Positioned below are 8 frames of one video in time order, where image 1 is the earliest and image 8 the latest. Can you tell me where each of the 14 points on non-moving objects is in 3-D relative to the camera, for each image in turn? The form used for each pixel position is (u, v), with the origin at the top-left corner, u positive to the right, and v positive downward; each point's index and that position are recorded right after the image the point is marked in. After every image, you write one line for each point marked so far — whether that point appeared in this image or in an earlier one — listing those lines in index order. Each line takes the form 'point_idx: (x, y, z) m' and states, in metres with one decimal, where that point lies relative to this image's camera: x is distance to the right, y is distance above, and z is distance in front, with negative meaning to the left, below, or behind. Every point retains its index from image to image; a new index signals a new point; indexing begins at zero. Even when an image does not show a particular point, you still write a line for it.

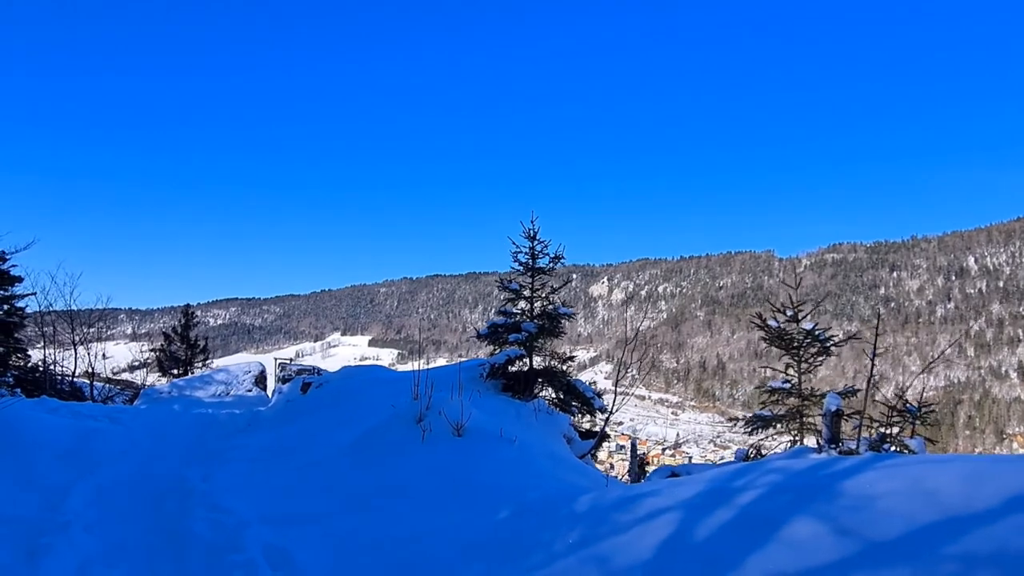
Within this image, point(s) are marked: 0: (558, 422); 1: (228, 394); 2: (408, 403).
0: (+0.4, -1.2, +6.6) m
1: (-4.6, -1.7, +12.0) m
2: (-0.8, -1.0, +6.3) m
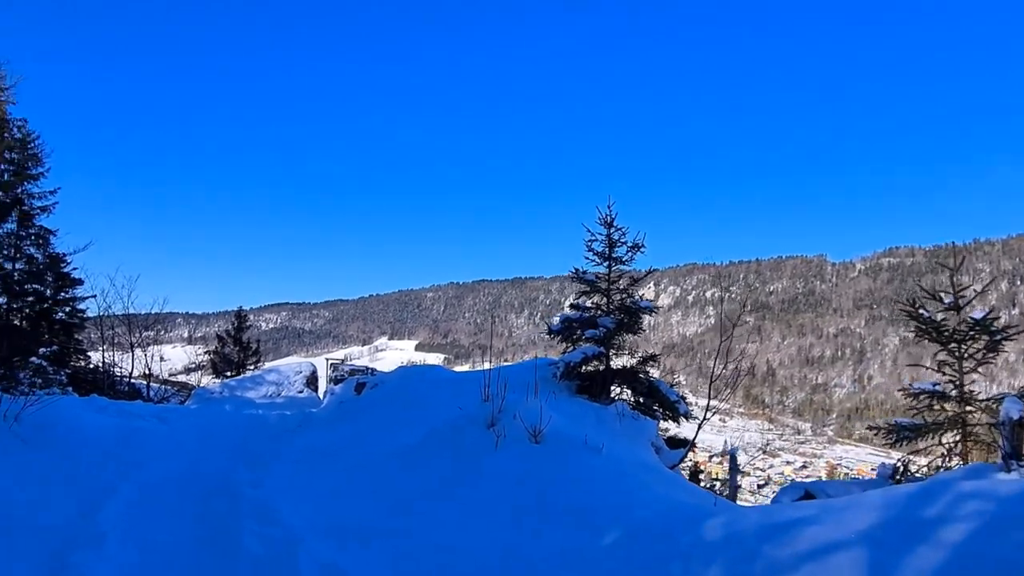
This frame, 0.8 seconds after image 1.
0: (+1.1, -1.1, +6.0) m
1: (-3.6, -1.7, +11.7) m
2: (-0.2, -0.9, +5.7) m
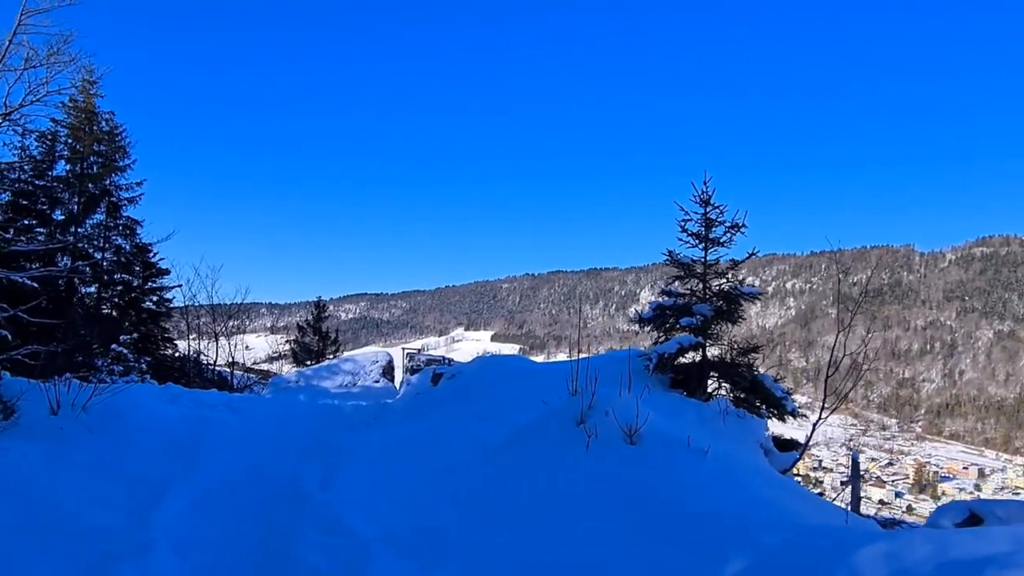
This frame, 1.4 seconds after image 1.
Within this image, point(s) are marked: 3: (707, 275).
0: (+1.7, -1.0, +5.2) m
1: (-2.4, -1.5, +11.4) m
2: (+0.4, -0.8, +5.1) m
3: (+1.8, +0.1, +6.7) m
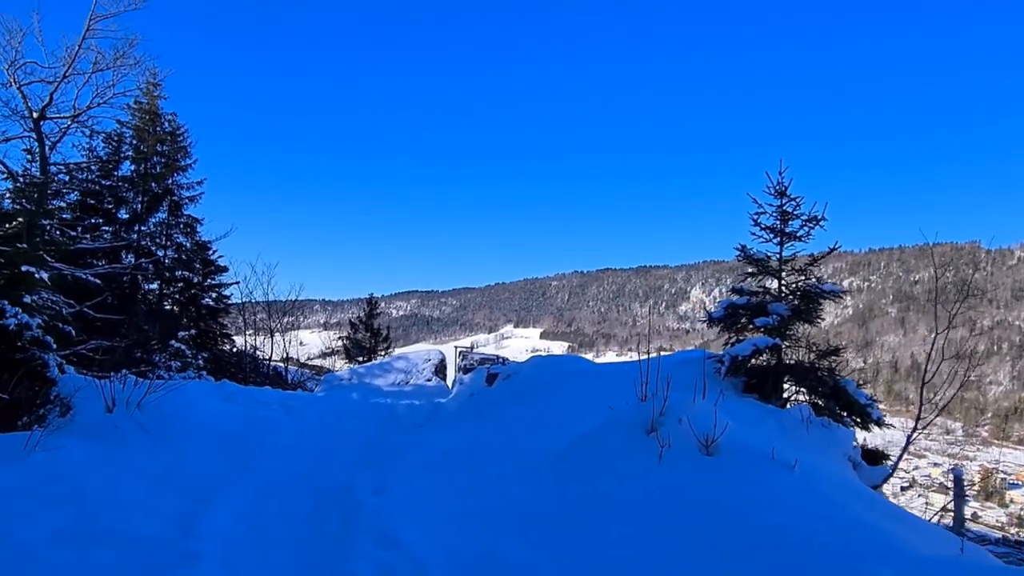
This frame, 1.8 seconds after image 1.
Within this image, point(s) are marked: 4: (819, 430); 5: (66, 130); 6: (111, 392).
0: (+2.1, -1.0, +4.9) m
1: (-1.6, -1.4, +11.3) m
2: (+0.8, -0.8, +4.9) m
3: (+2.3, +0.1, +6.3) m
4: (+2.1, -1.0, +5.1) m
5: (-9.1, +3.2, +15.3) m
6: (-3.0, -0.8, +5.5) m
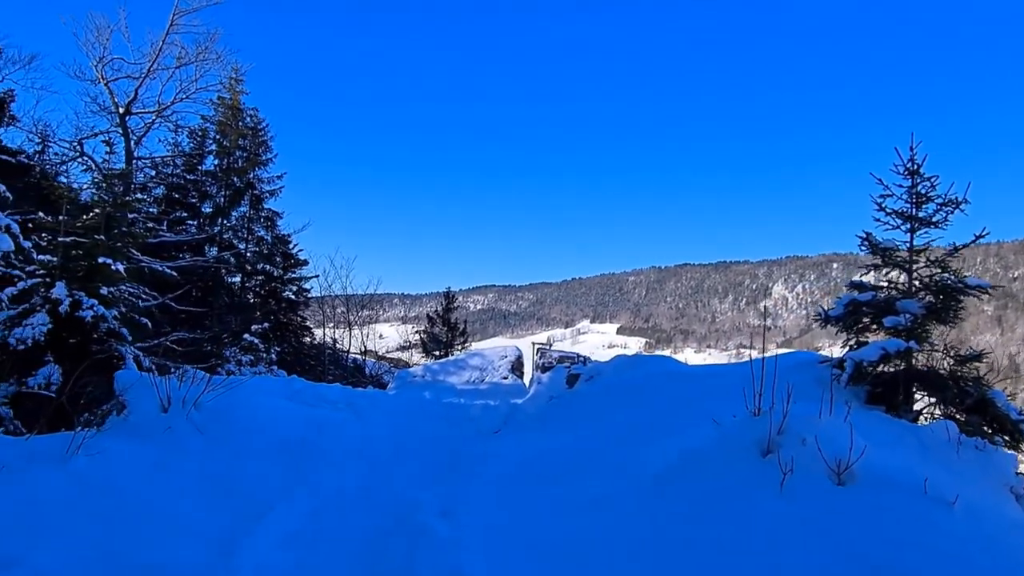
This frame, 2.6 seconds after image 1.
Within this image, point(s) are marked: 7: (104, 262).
0: (+2.6, -1.0, +4.0) m
1: (-0.4, -1.3, +10.7) m
2: (+1.3, -0.7, +4.1) m
3: (+2.9, +0.2, +5.4) m
4: (+2.6, -0.9, +4.2) m
5: (-7.5, +3.4, +15.5) m
6: (-2.4, -0.7, +5.2) m
7: (-4.6, +0.3, +8.3) m
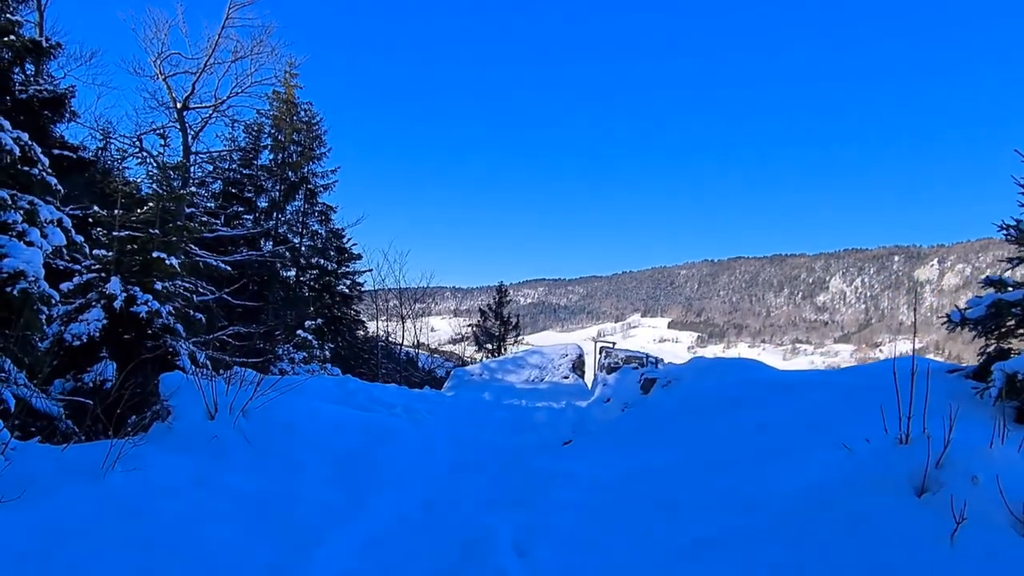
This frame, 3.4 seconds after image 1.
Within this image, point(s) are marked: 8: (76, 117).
0: (+3.0, -1.0, +3.3) m
1: (+0.4, -1.3, +10.2) m
2: (+1.7, -0.7, +3.5) m
3: (+3.4, +0.2, +4.7) m
4: (+3.0, -0.9, +3.6) m
5: (-6.3, +3.5, +15.4) m
6: (-1.9, -0.7, +4.8) m
7: (-3.9, +0.4, +8.1) m
8: (-7.9, +3.1, +13.5) m
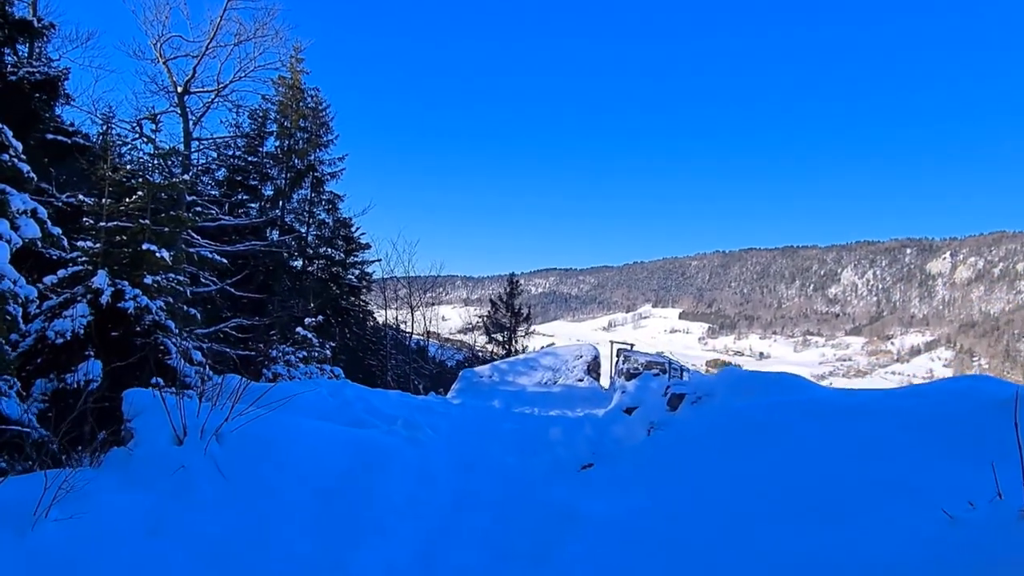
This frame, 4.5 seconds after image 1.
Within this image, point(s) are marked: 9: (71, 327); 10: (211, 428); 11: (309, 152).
0: (+3.0, -1.0, +2.7) m
1: (+0.6, -1.2, +9.6) m
2: (+1.7, -0.8, +2.9) m
3: (+3.4, +0.1, +4.0) m
4: (+3.1, -1.0, +2.9) m
5: (-6.0, +3.7, +14.9) m
6: (-1.9, -0.7, +4.2) m
7: (-3.7, +0.4, +7.5) m
8: (-7.7, +3.2, +12.9) m
9: (-3.9, -0.4, +6.6) m
10: (-1.7, -0.8, +4.3) m
11: (-5.5, +3.6, +19.9) m
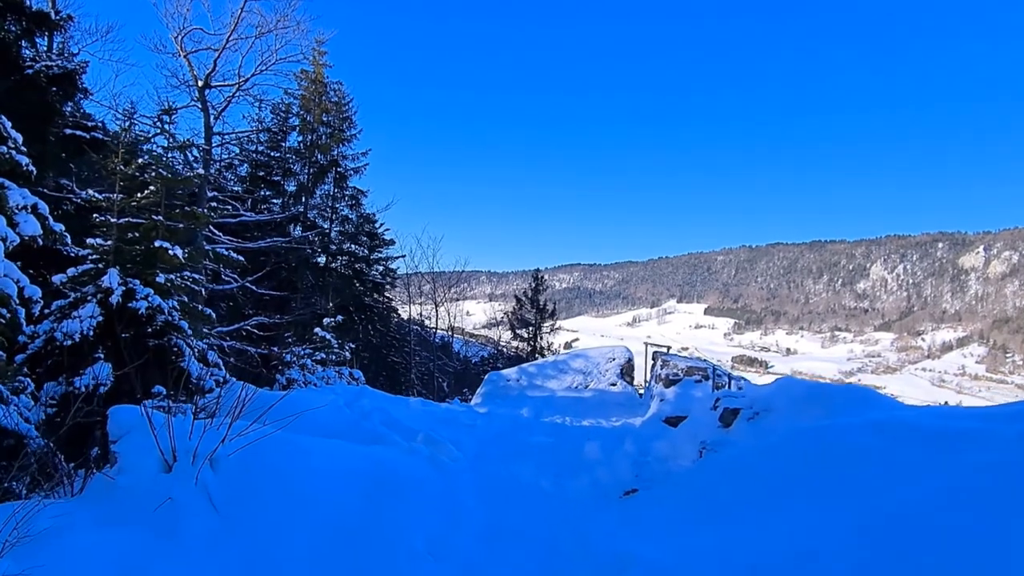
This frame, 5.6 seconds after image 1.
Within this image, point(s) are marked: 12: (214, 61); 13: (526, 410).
0: (+3.1, -1.1, +2.0) m
1: (+0.9, -1.2, +9.1) m
2: (+1.8, -0.8, +2.3) m
3: (+3.6, +0.1, +3.3) m
4: (+3.2, -1.0, +2.3) m
5: (-5.5, +3.7, +14.5) m
6: (-1.7, -0.7, +3.7) m
7: (-3.5, +0.4, +7.1) m
8: (-7.2, +3.3, +12.6) m
9: (-3.7, -0.4, +6.2) m
10: (-1.5, -0.8, +3.8) m
11: (-4.8, +3.7, +19.5) m
12: (-4.3, +3.3, +10.4) m
13: (+0.1, -1.2, +7.5) m
